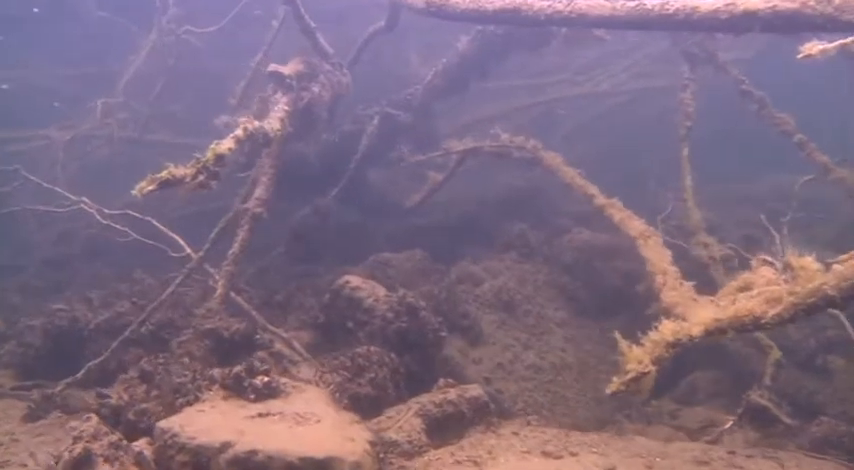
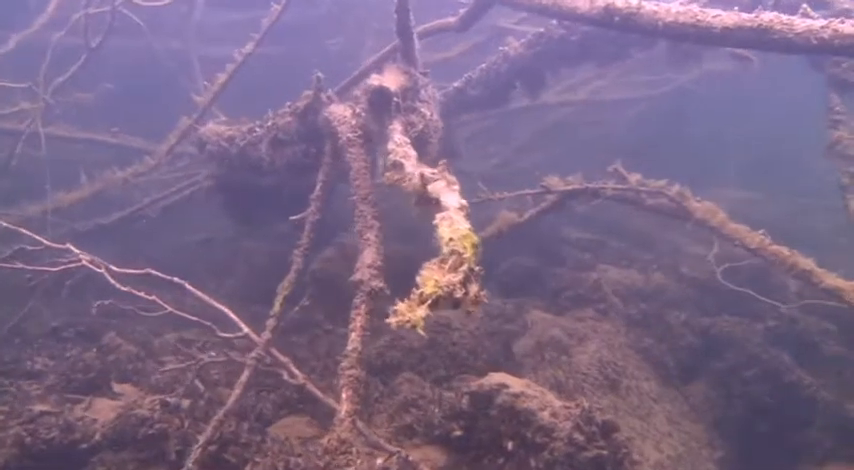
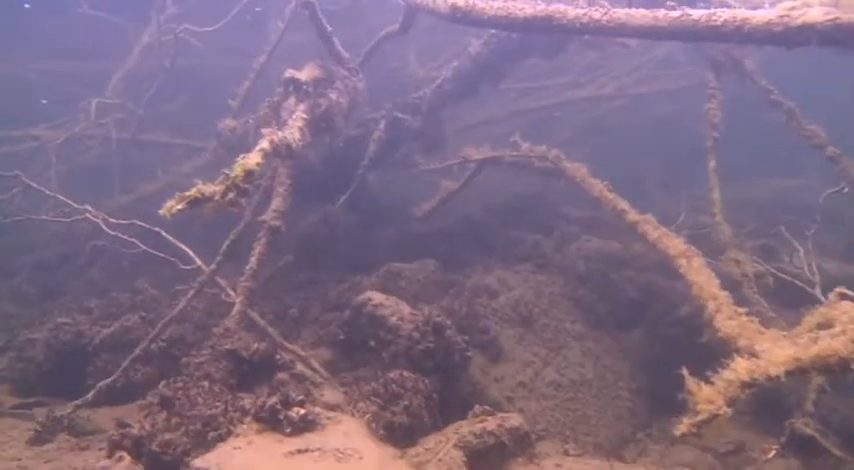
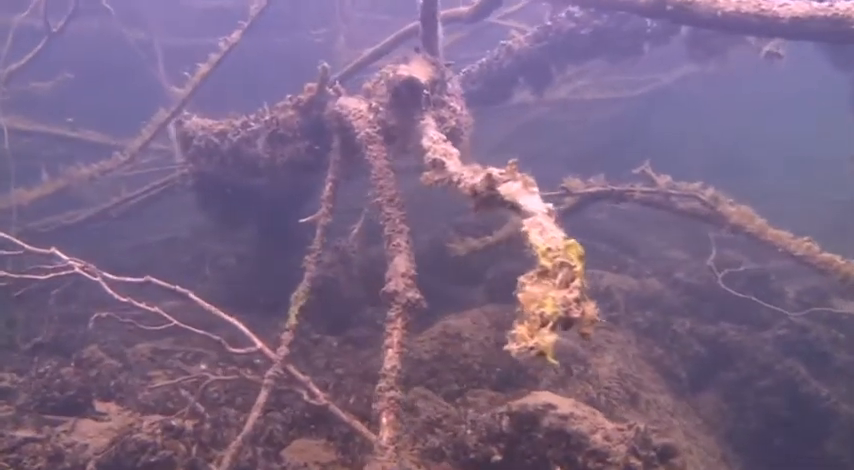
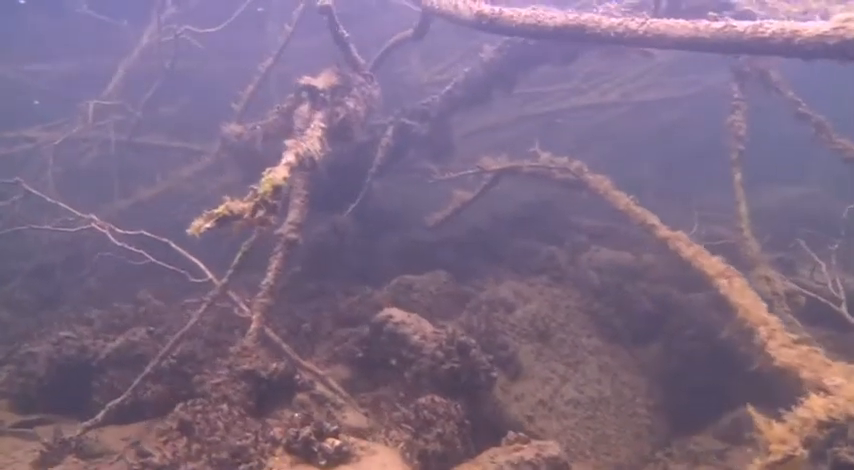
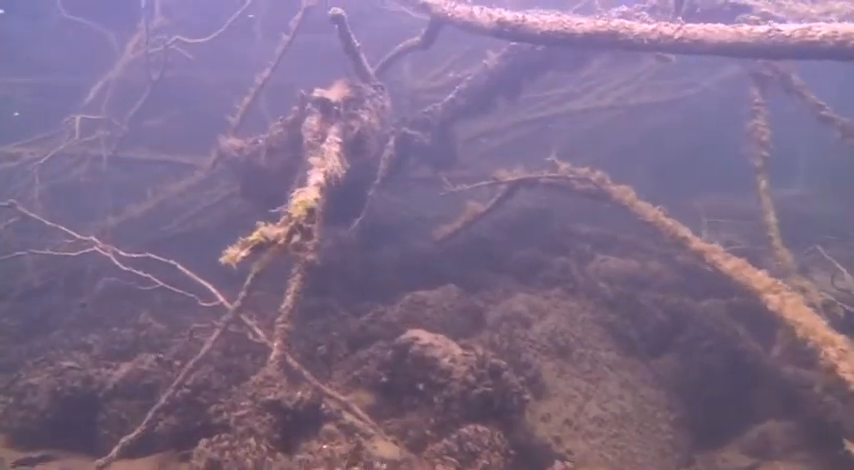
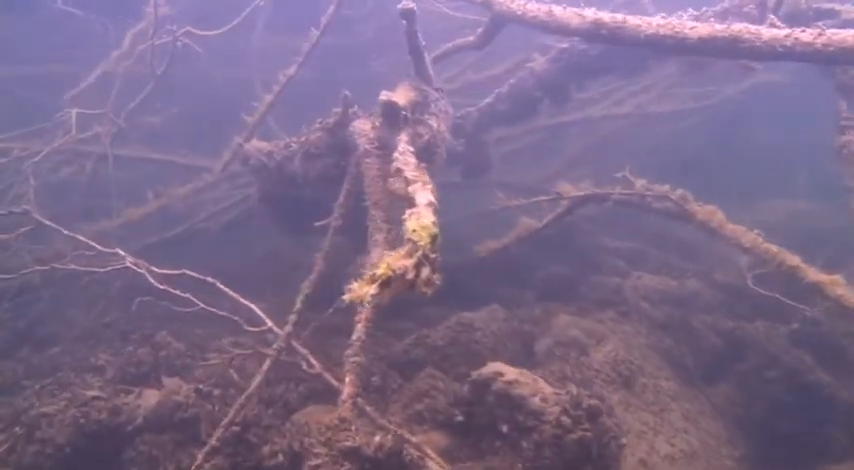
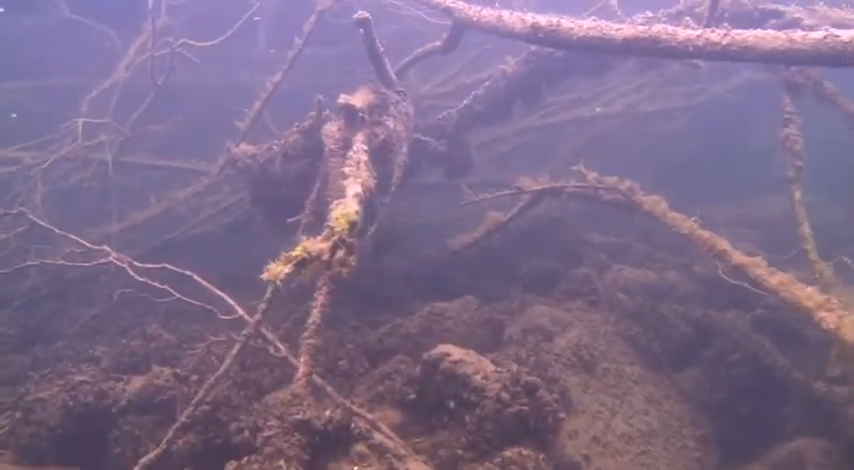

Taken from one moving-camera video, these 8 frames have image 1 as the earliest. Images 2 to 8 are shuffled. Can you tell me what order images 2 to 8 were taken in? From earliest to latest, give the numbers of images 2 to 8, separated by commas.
3, 5, 6, 8, 7, 2, 4
